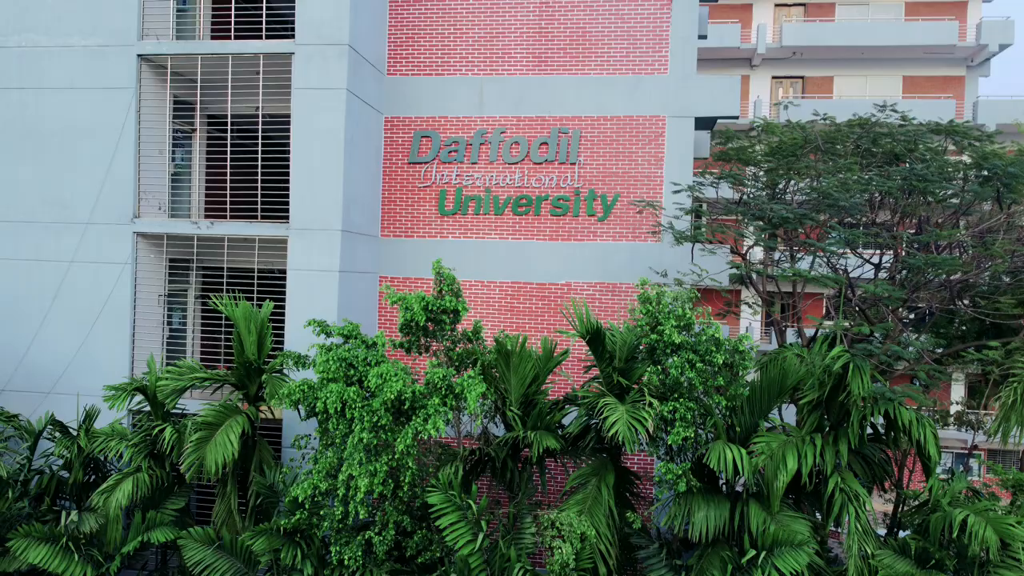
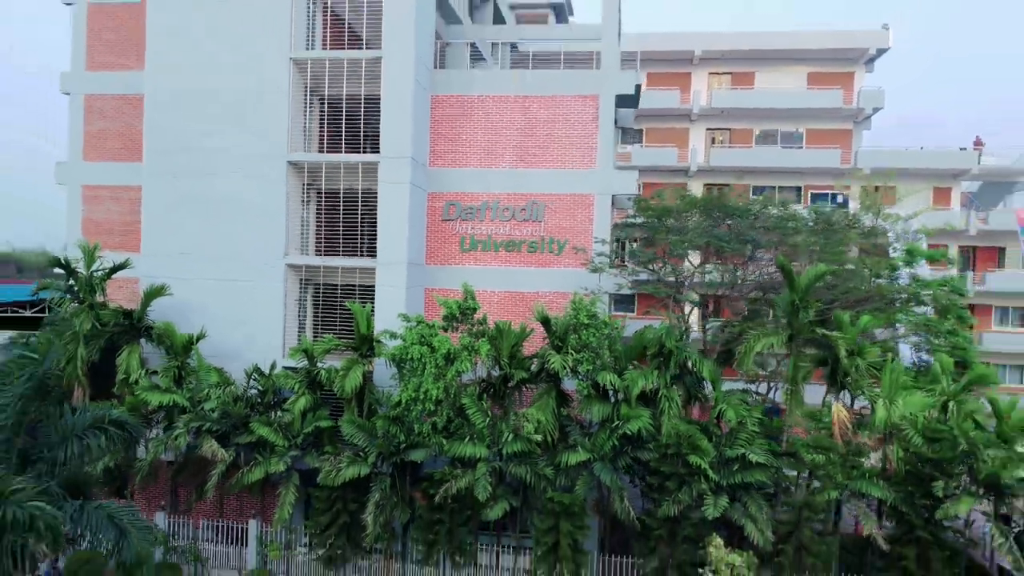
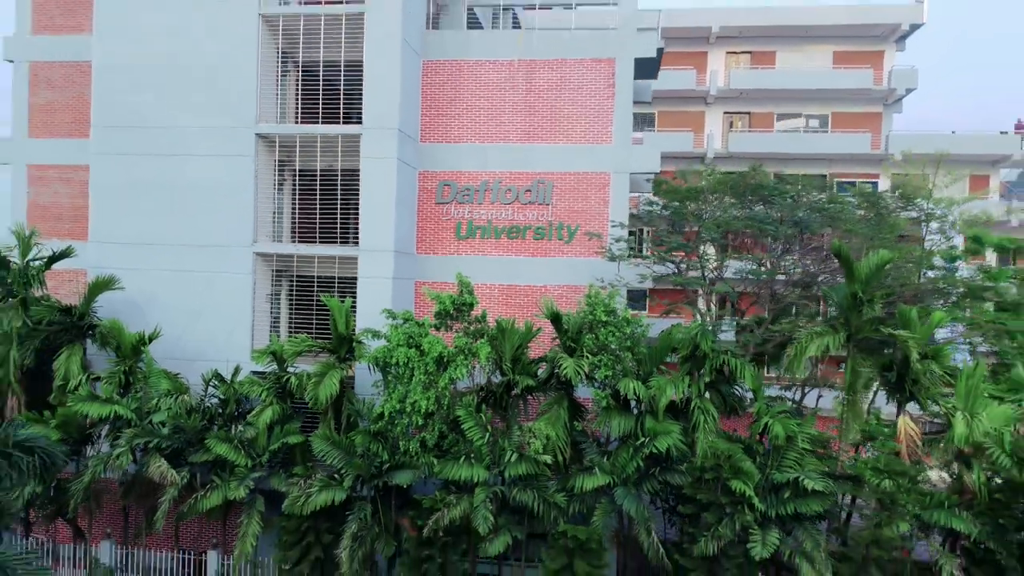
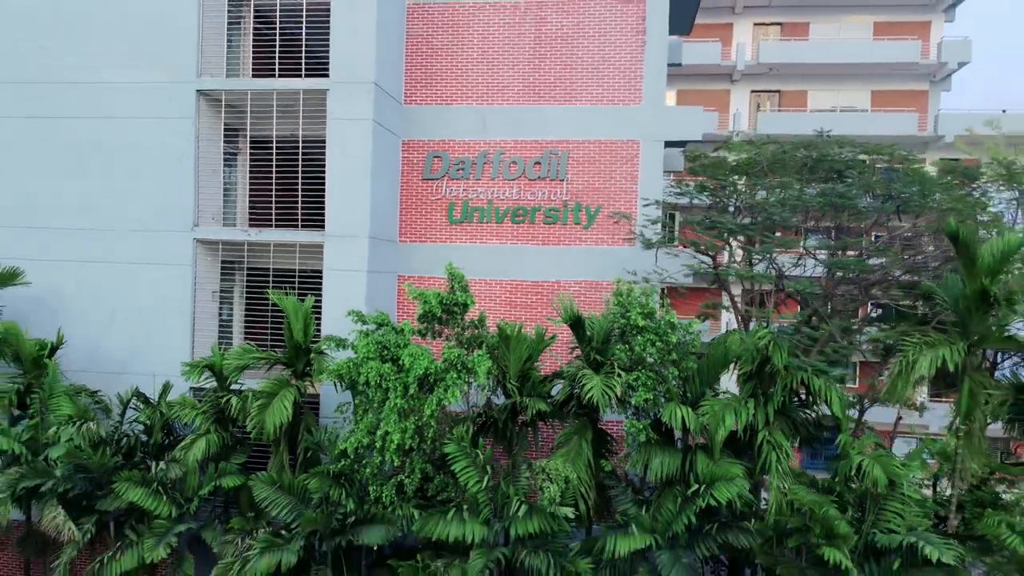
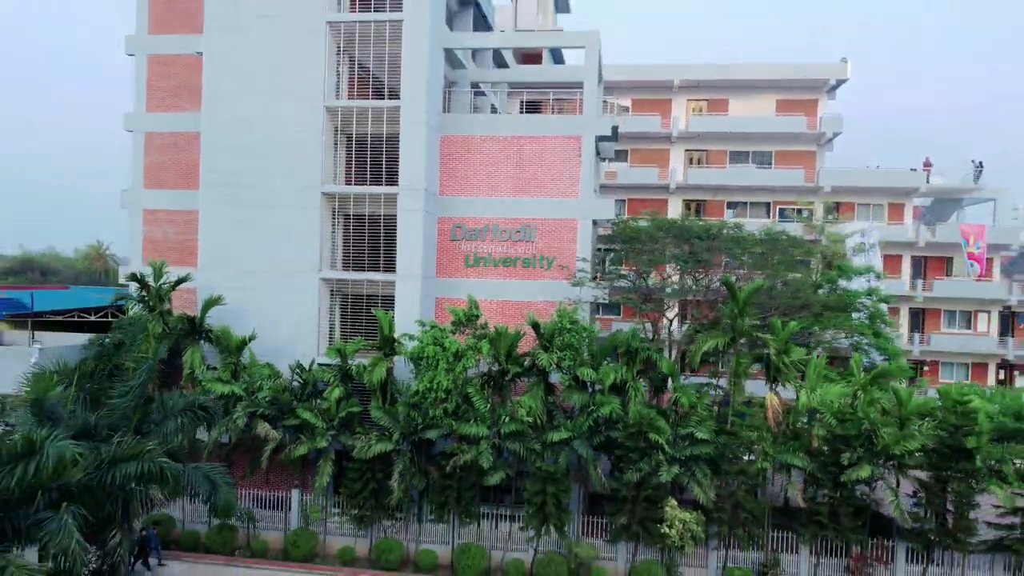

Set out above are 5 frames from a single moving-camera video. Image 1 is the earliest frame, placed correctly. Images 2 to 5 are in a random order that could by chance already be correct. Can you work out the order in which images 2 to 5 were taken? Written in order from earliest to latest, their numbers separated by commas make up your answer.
4, 3, 2, 5
